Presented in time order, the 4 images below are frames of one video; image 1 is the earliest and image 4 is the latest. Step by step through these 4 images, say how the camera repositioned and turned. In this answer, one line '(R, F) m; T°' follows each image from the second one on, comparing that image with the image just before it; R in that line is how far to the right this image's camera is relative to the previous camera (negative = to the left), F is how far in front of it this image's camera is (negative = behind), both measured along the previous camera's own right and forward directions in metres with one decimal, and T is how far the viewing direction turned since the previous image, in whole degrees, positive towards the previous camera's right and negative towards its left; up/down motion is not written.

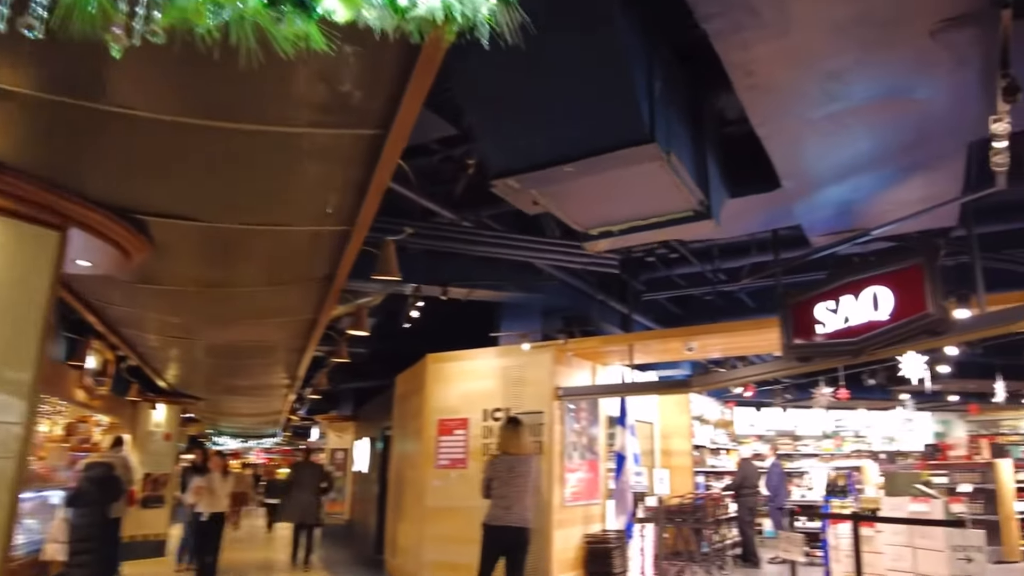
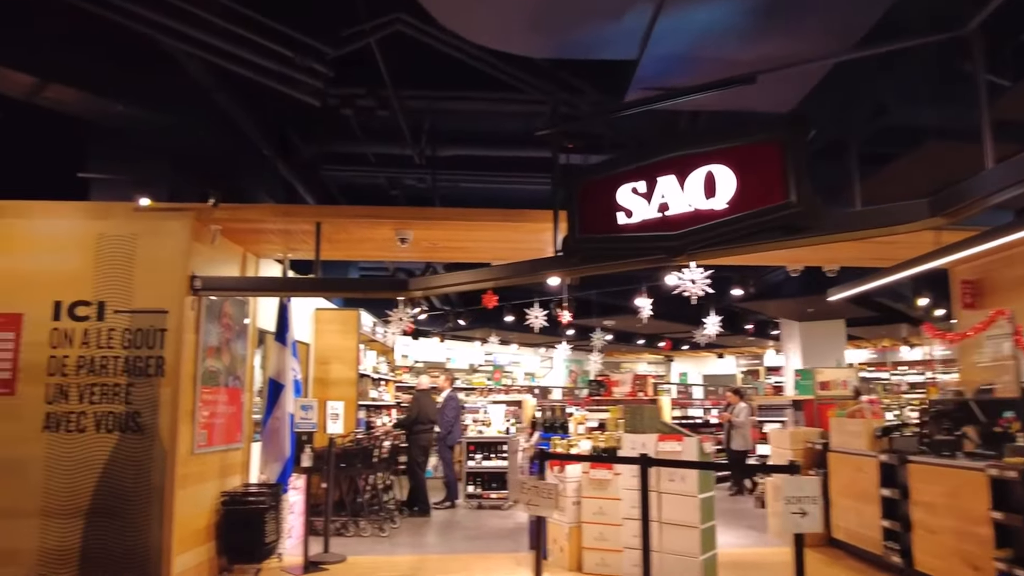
(-0.5, +2.7) m; +33°
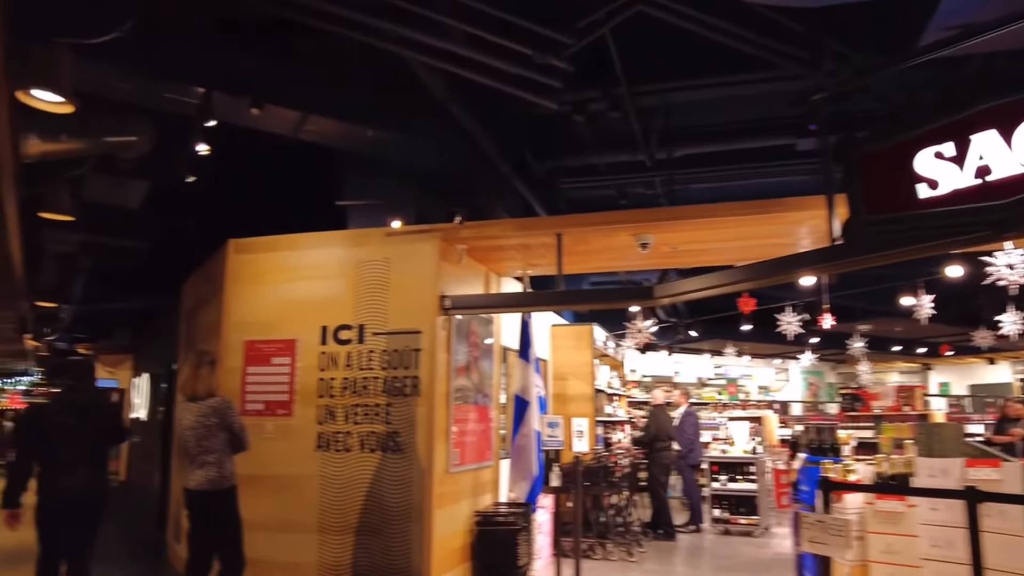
(-0.4, +0.3) m; -16°
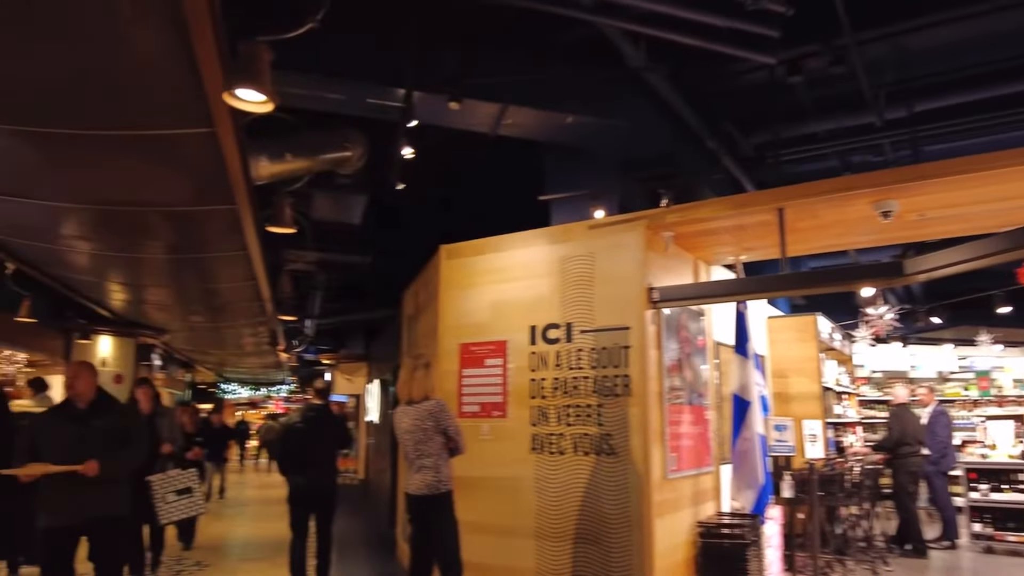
(-0.2, +0.3) m; -15°
